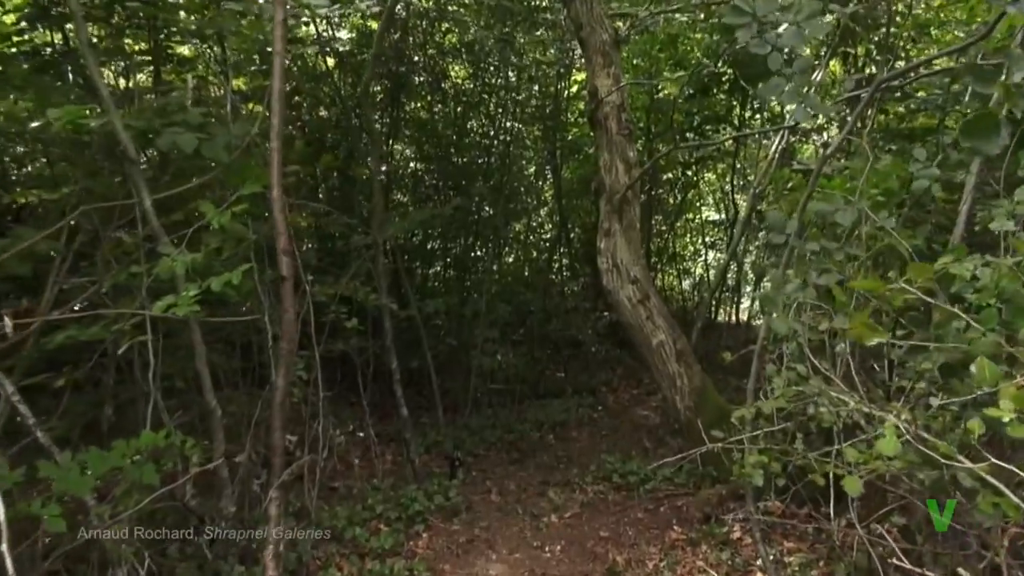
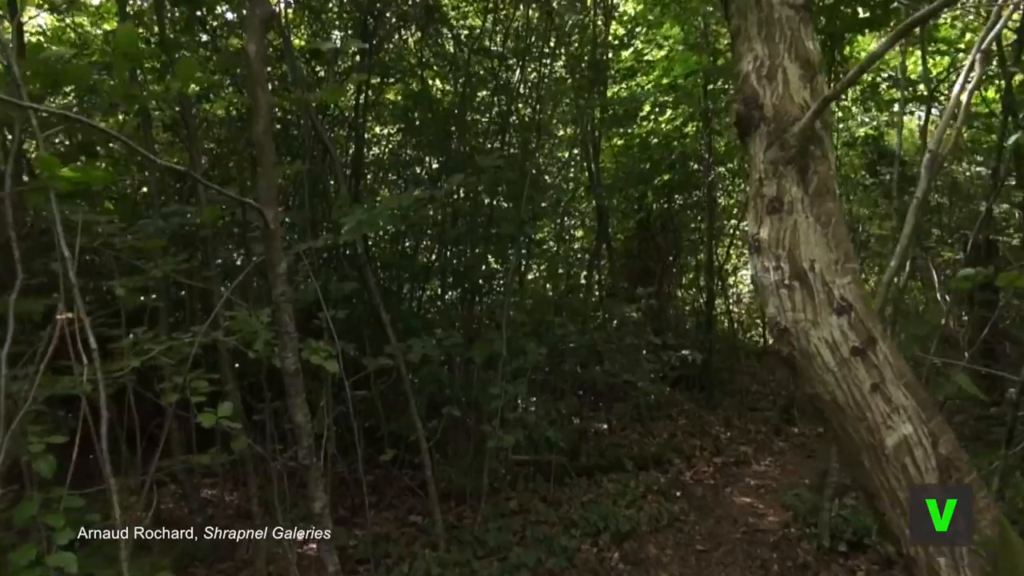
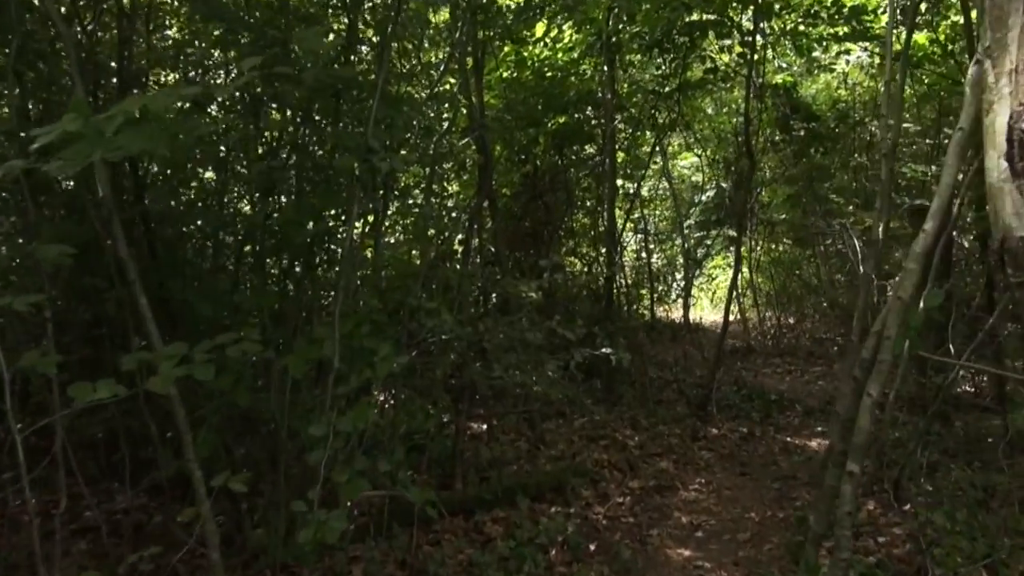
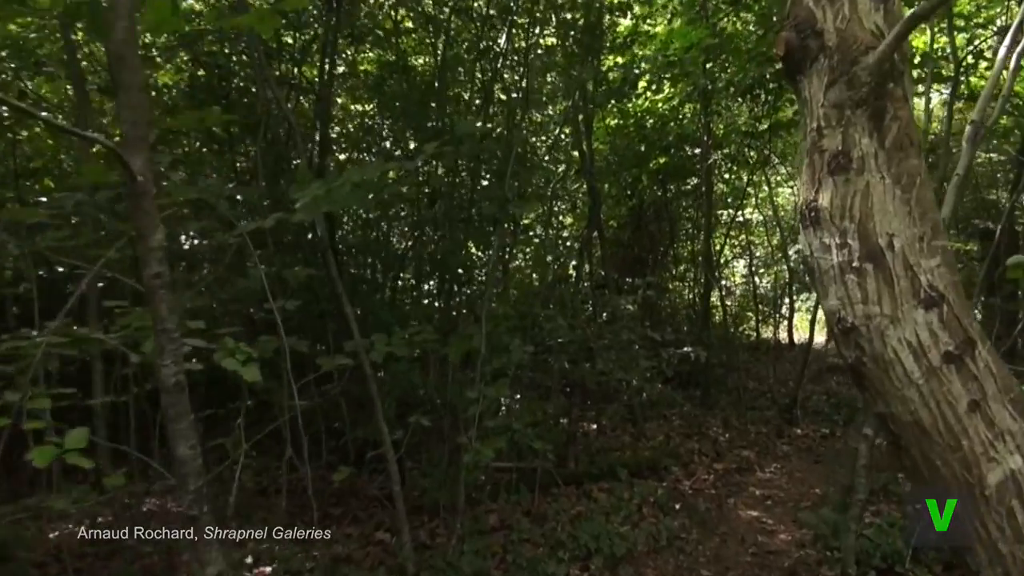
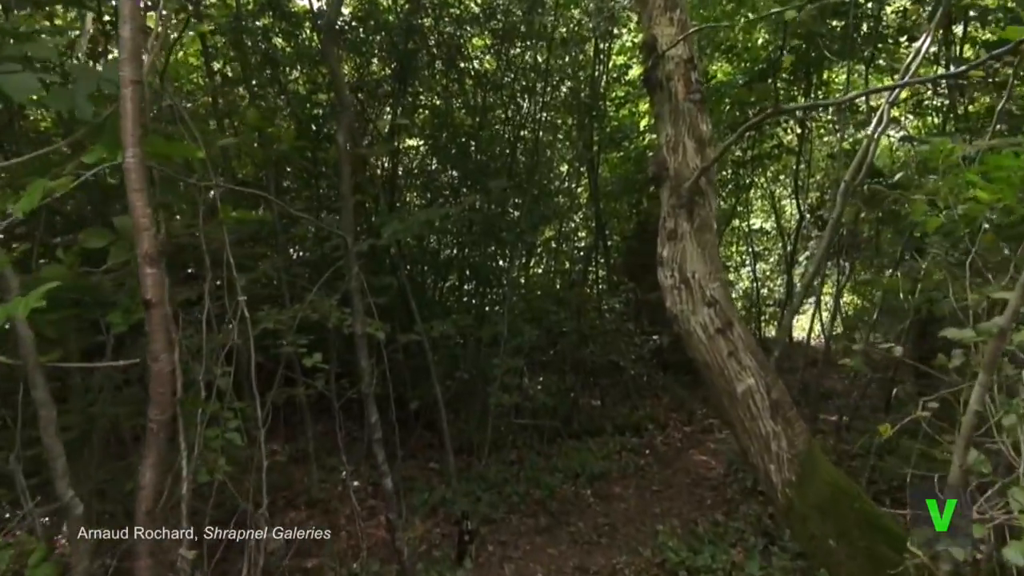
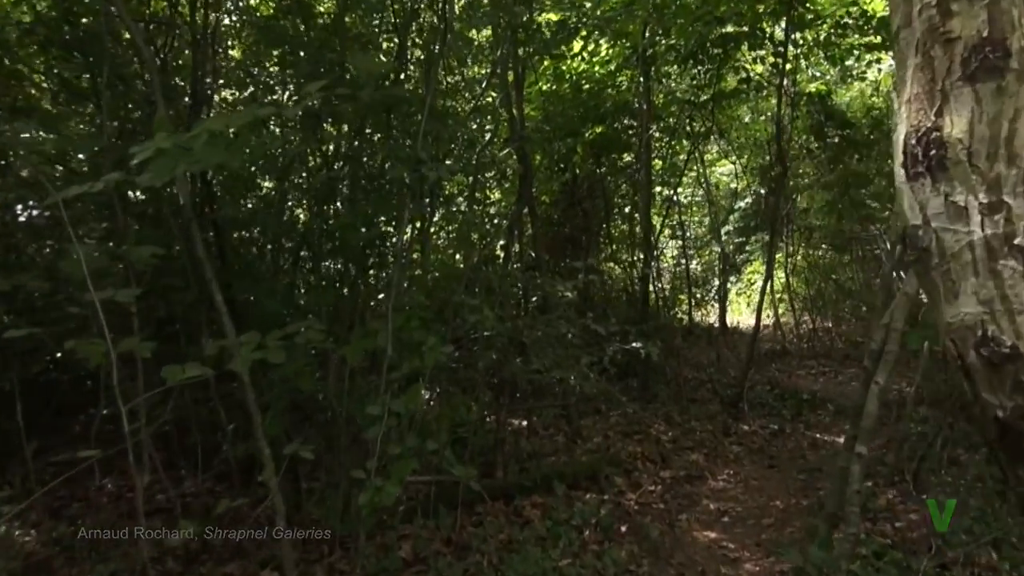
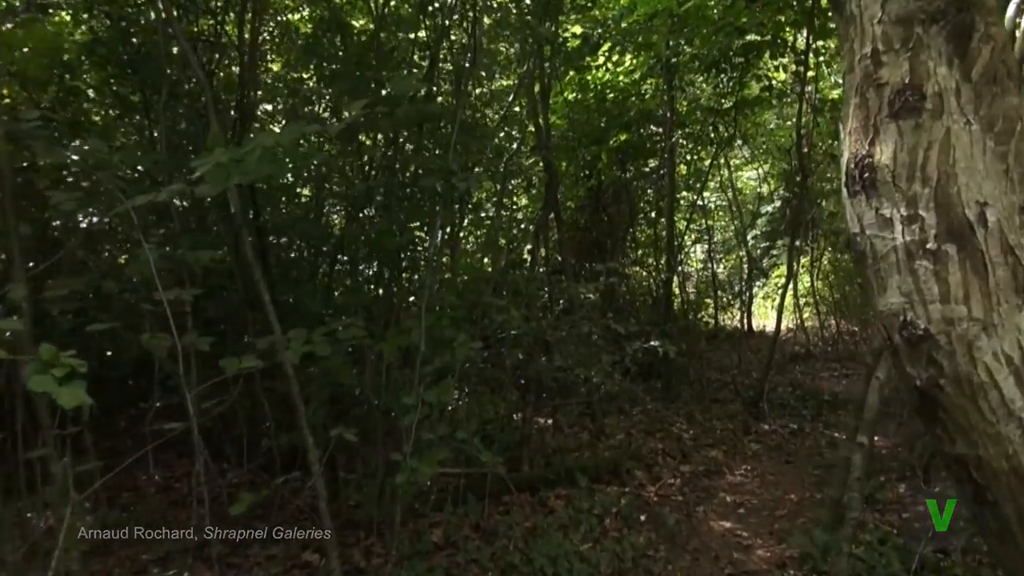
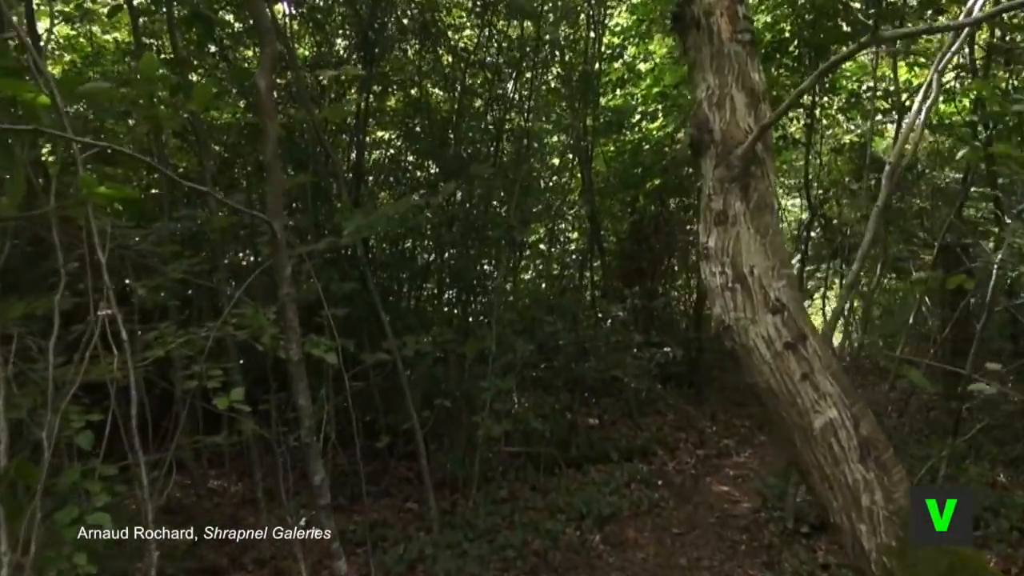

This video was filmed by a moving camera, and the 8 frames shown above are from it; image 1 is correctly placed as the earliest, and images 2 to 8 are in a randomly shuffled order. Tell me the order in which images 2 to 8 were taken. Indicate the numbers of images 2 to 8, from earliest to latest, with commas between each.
5, 8, 2, 4, 7, 6, 3
